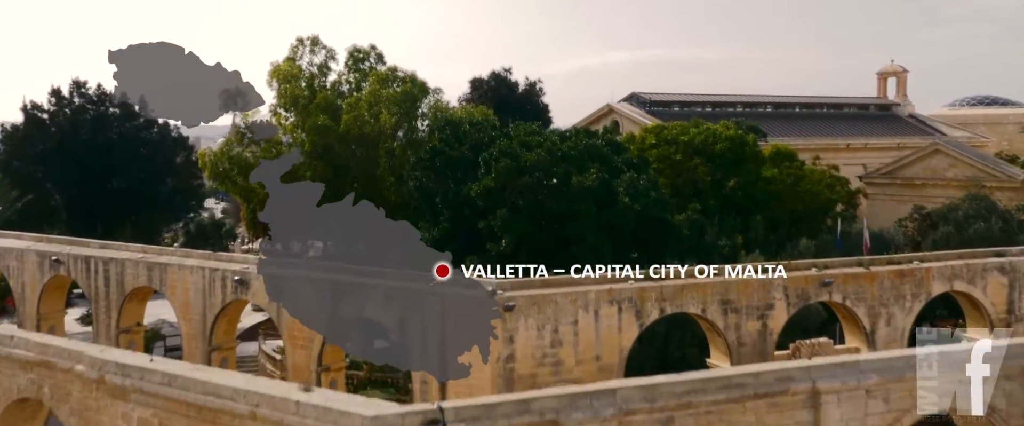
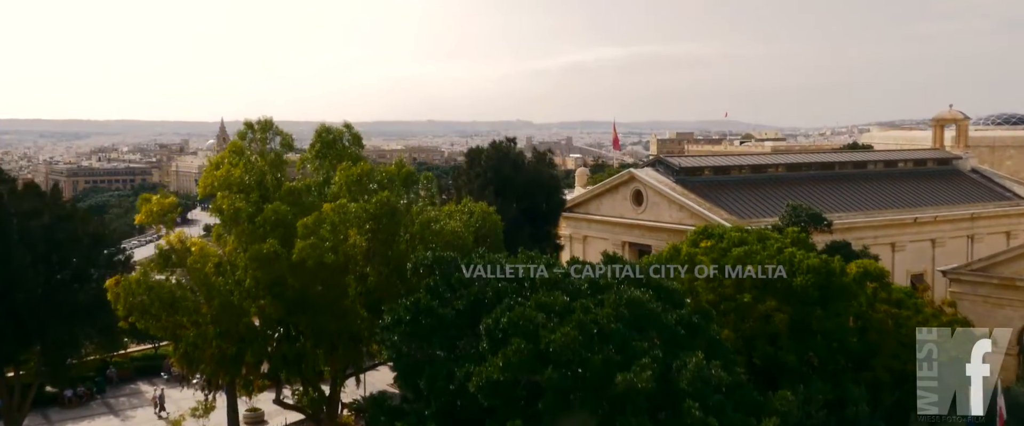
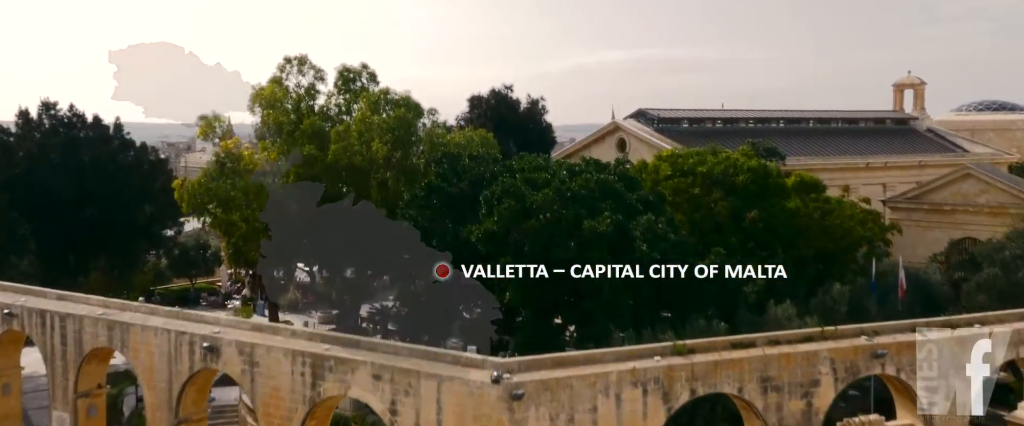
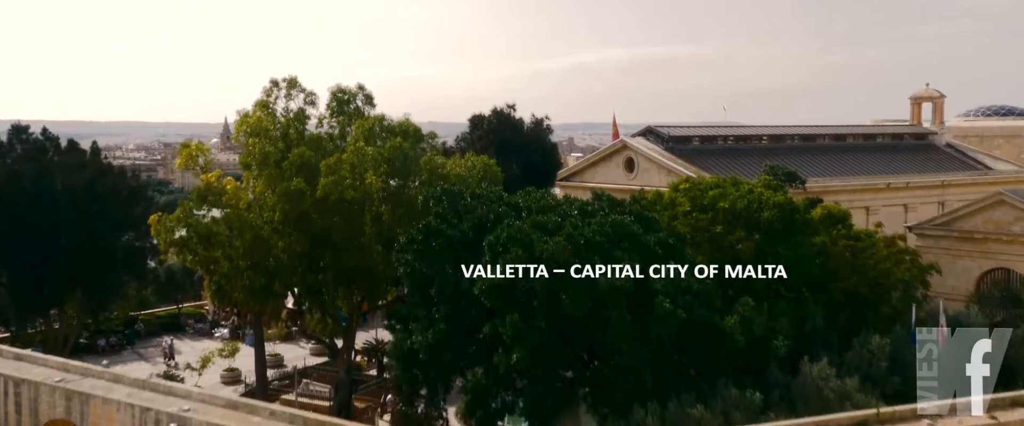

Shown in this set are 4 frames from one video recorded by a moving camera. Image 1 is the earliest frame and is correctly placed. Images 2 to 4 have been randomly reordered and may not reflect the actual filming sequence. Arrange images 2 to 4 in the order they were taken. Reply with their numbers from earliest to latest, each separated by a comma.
3, 4, 2
